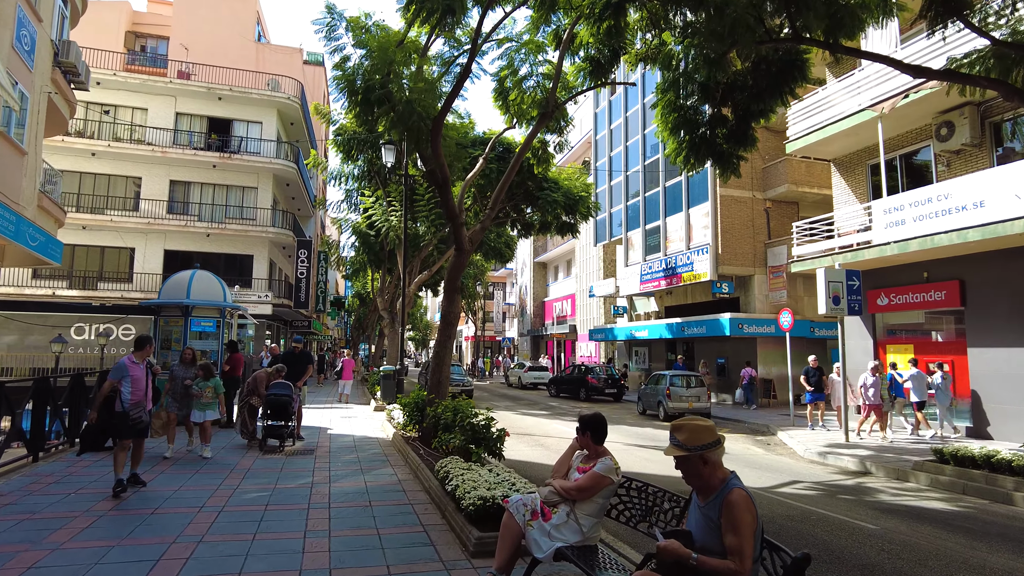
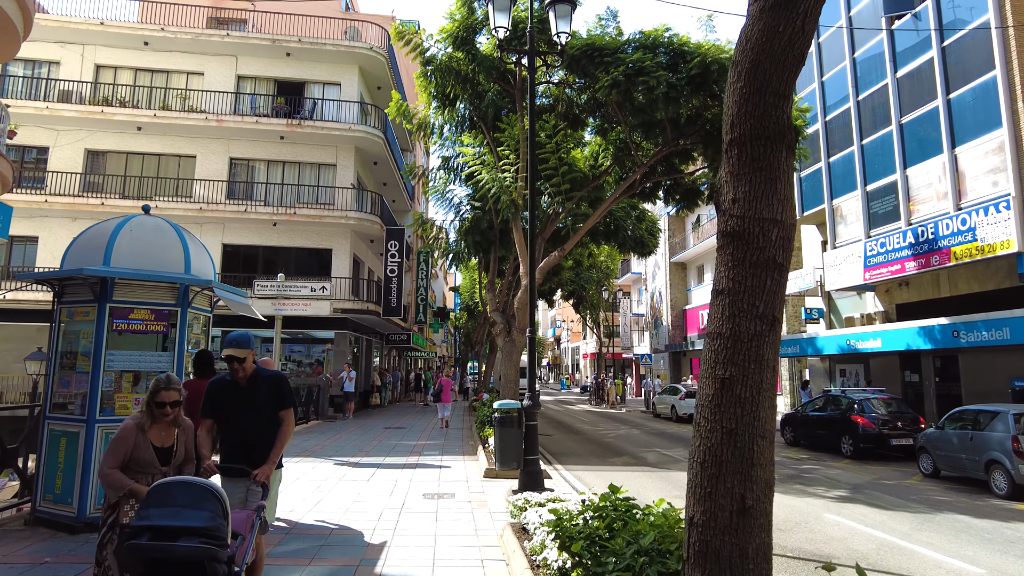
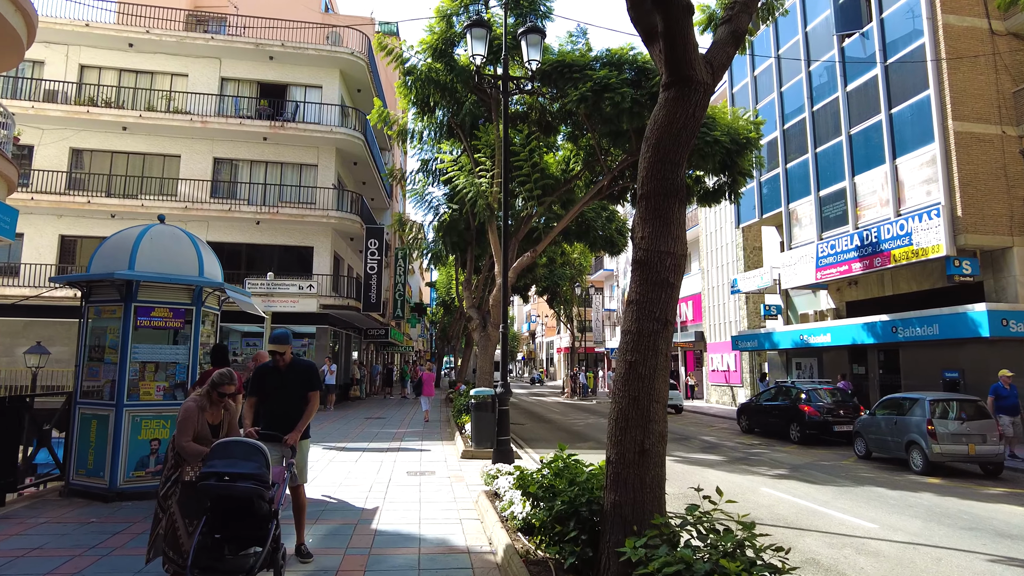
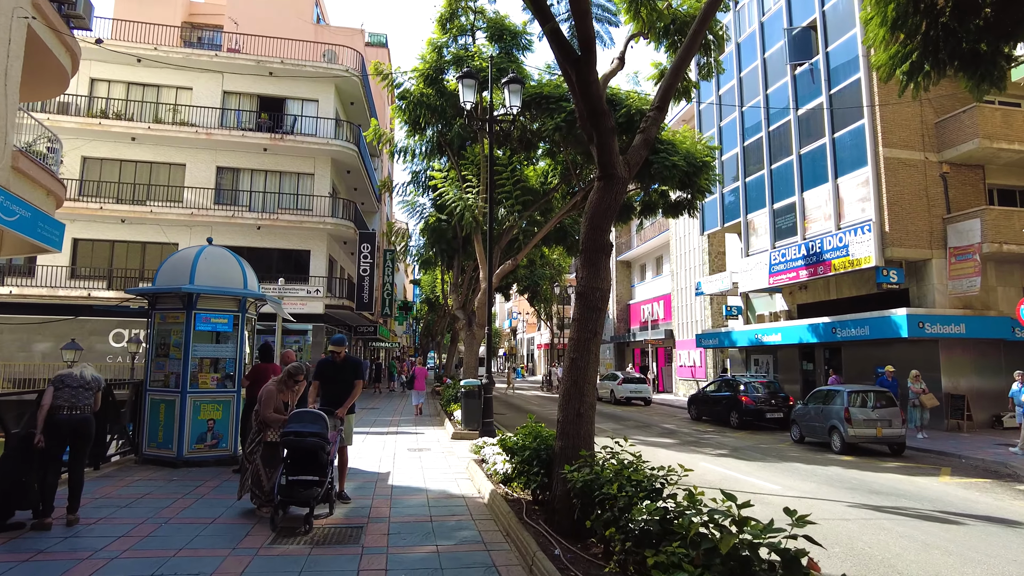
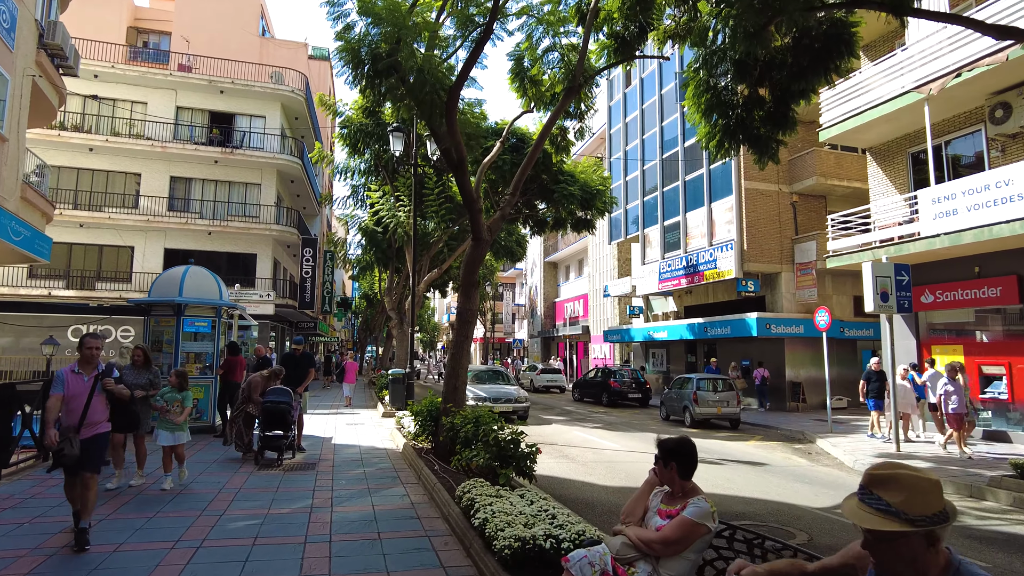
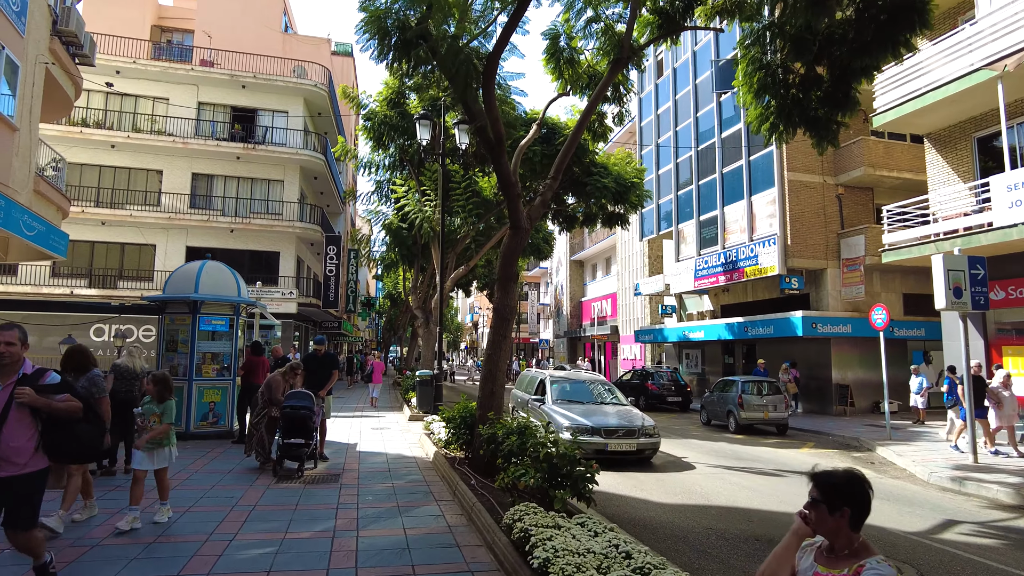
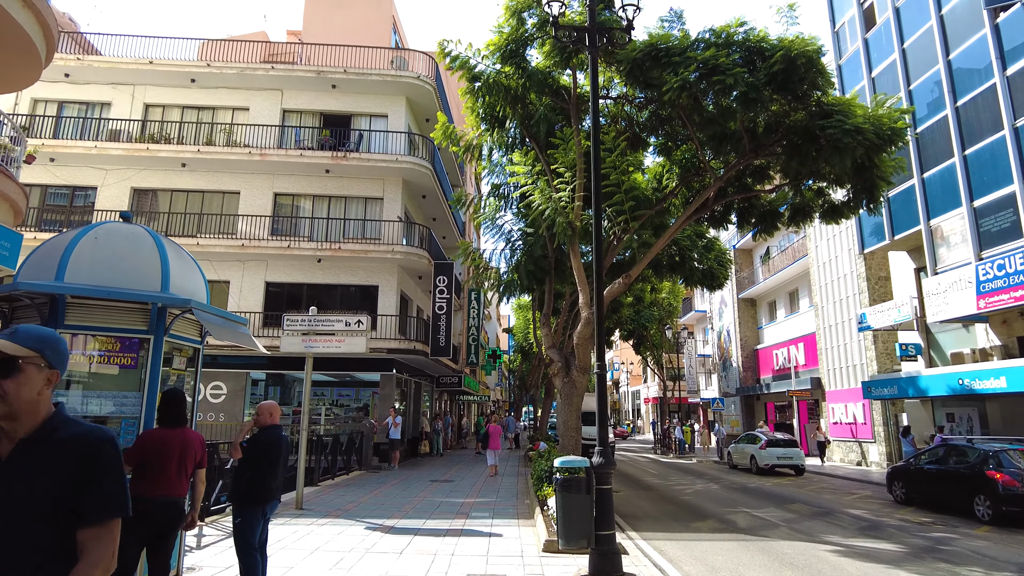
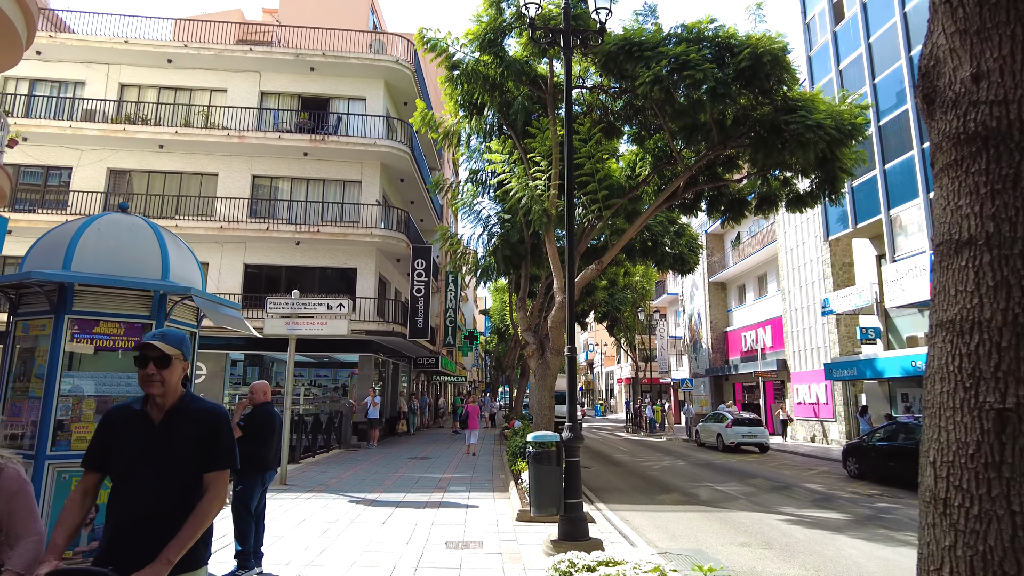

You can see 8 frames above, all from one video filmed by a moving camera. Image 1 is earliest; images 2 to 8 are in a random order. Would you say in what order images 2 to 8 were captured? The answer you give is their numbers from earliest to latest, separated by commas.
5, 6, 4, 3, 2, 8, 7
